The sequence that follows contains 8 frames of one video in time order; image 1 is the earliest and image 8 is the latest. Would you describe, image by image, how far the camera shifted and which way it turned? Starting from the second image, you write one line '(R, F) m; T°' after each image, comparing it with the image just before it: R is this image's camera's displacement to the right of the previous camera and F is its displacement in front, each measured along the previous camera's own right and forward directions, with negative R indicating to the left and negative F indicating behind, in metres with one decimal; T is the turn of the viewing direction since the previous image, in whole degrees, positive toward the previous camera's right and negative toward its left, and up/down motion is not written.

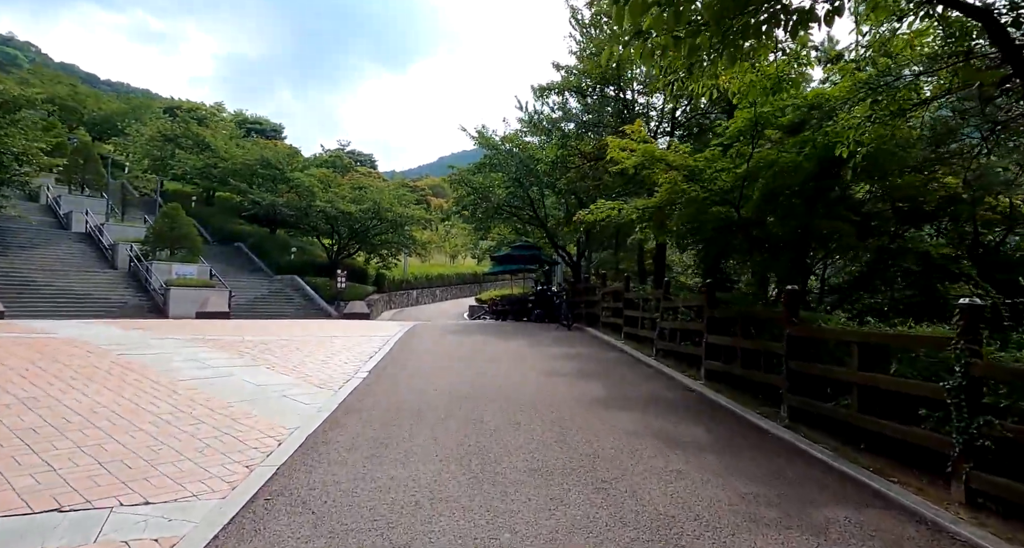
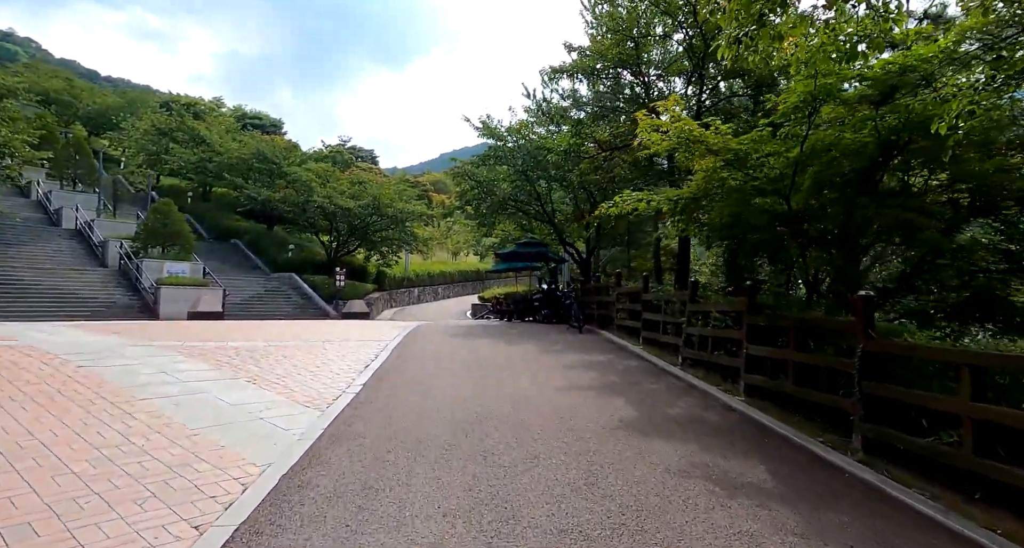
(-0.1, +1.0) m; 0°
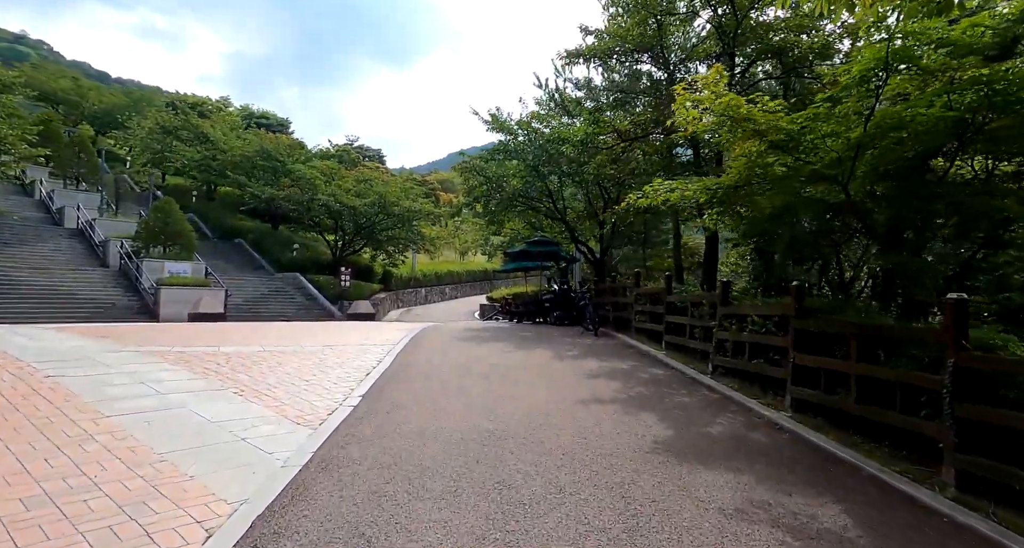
(-0.1, +0.8) m; -1°
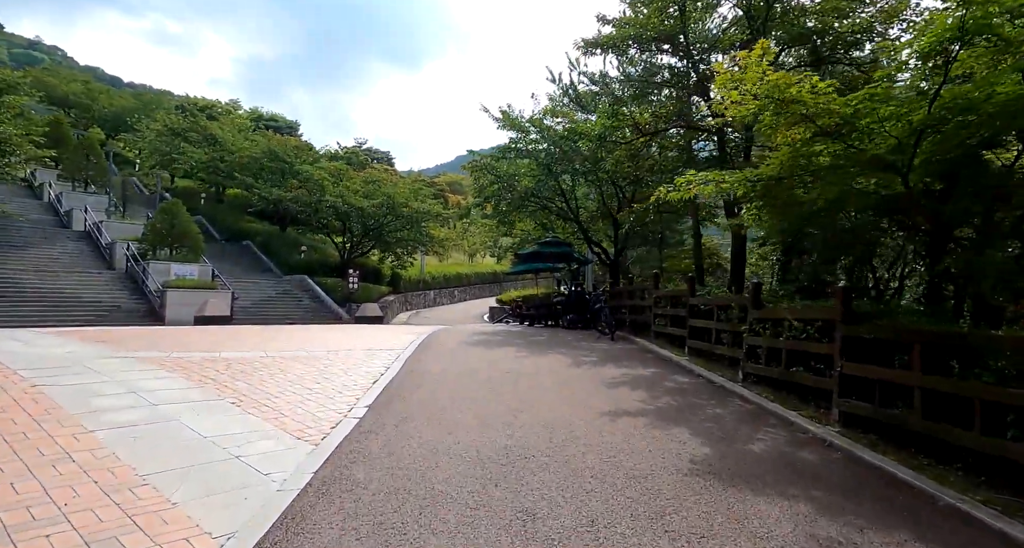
(-0.1, +0.5) m; -1°
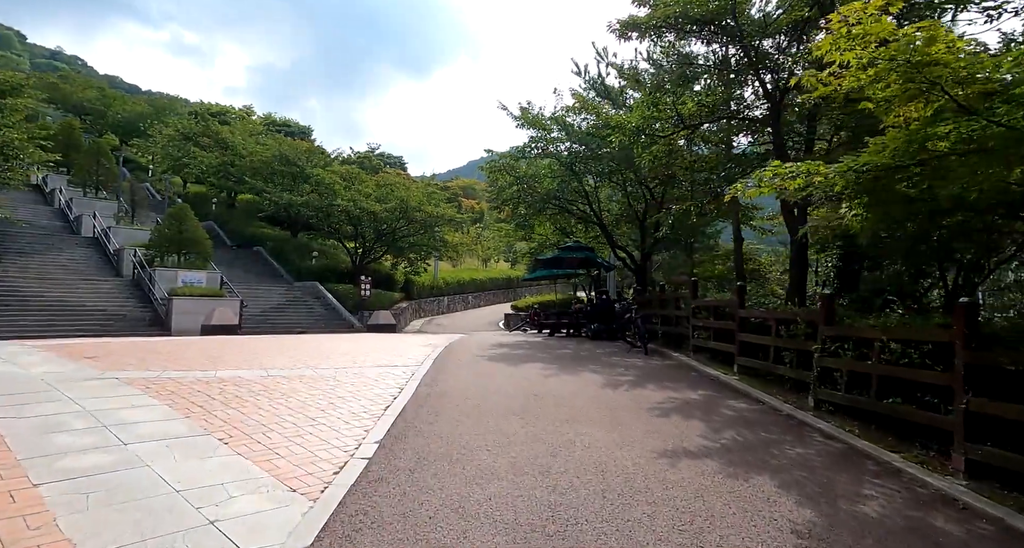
(-0.2, +1.0) m; -1°
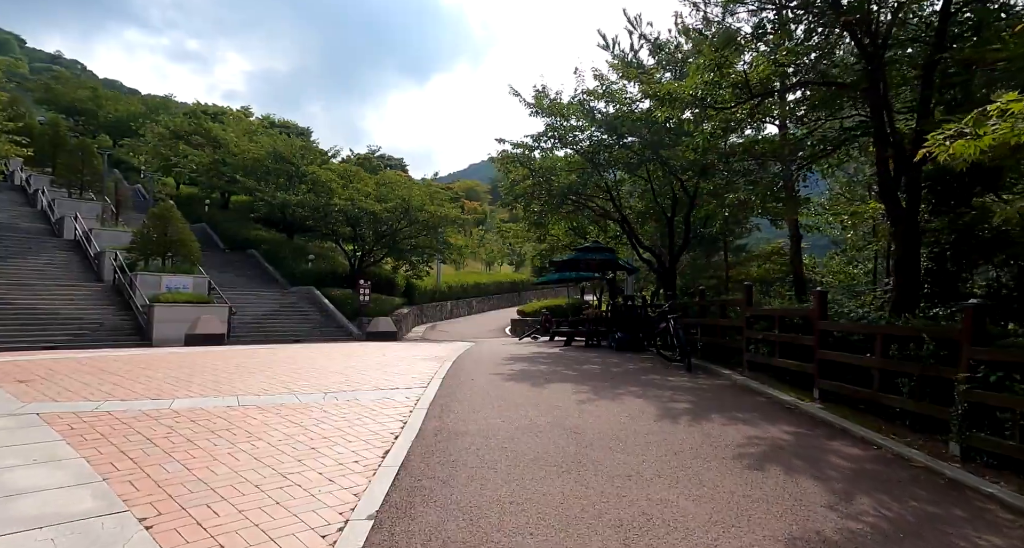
(-0.3, +1.7) m; 0°
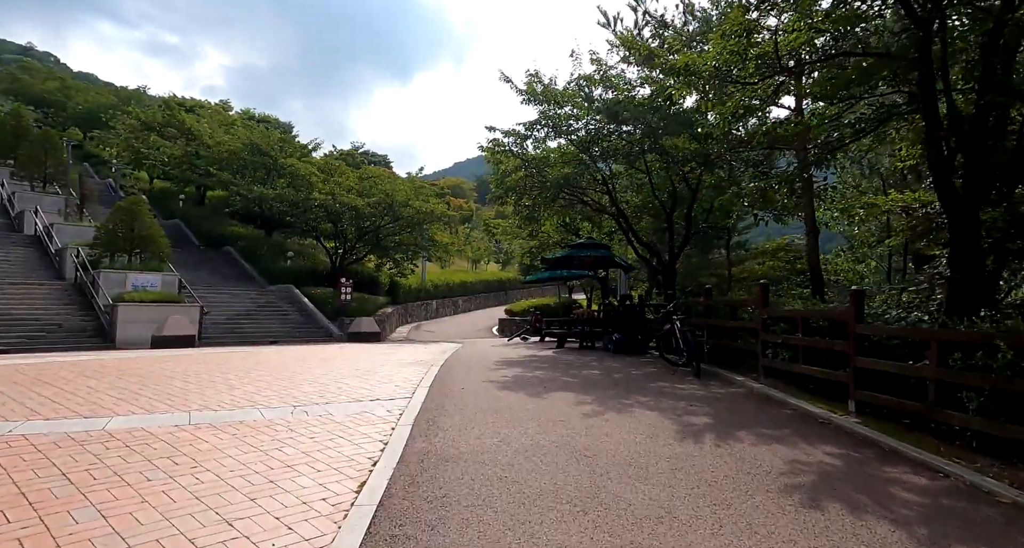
(-0.1, +0.9) m; +2°
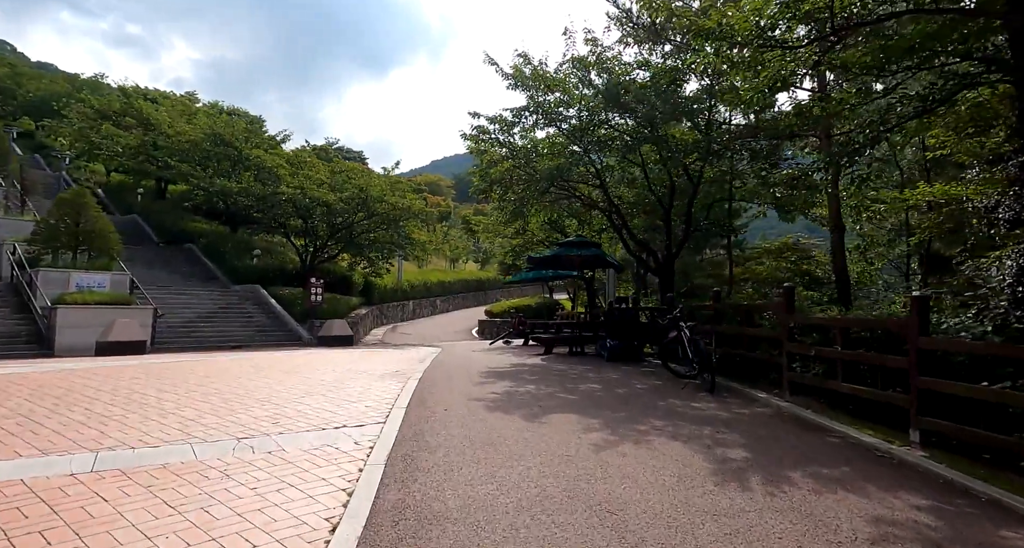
(-0.2, +1.2) m; +2°
